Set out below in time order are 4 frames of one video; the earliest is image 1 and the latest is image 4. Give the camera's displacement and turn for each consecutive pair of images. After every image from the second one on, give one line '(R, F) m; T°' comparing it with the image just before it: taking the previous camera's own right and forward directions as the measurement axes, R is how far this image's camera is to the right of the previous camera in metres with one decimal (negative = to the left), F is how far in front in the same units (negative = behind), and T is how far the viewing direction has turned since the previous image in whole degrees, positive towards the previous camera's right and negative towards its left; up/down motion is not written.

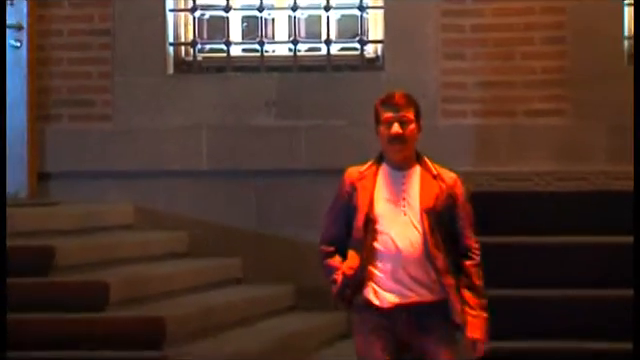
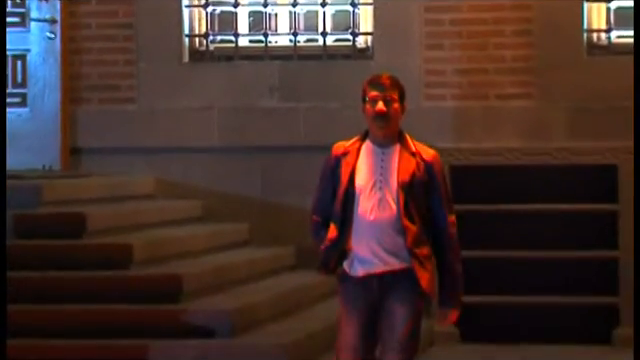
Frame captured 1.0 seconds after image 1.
(0.0, -1.0) m; 0°
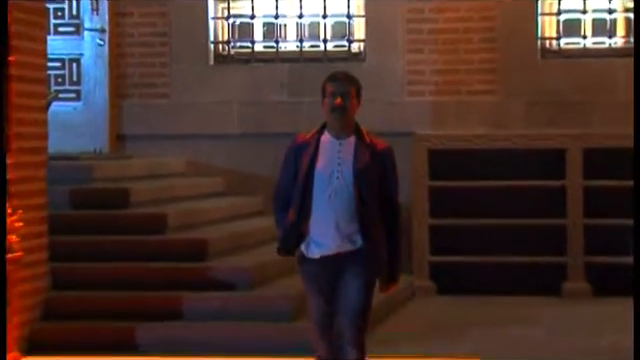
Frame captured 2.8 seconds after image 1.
(+0.1, -1.7) m; 0°
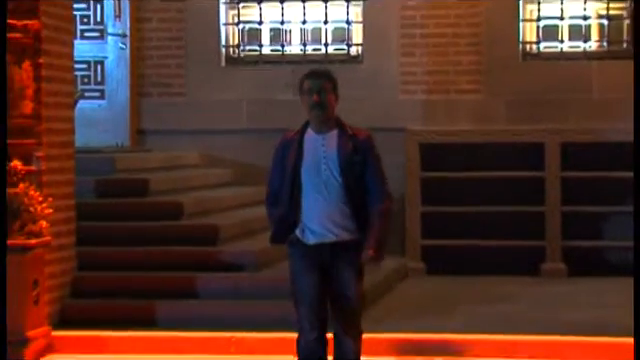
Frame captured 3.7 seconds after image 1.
(0.0, -1.0) m; 0°
